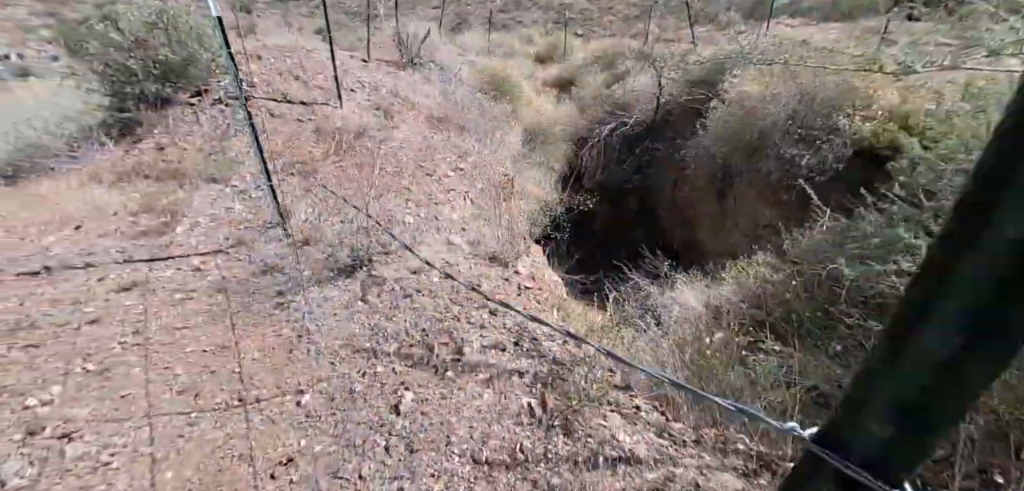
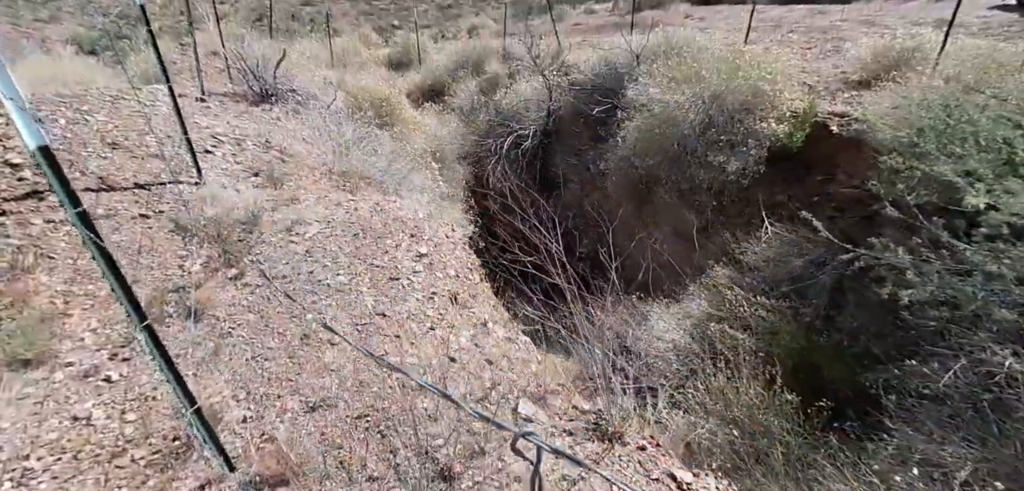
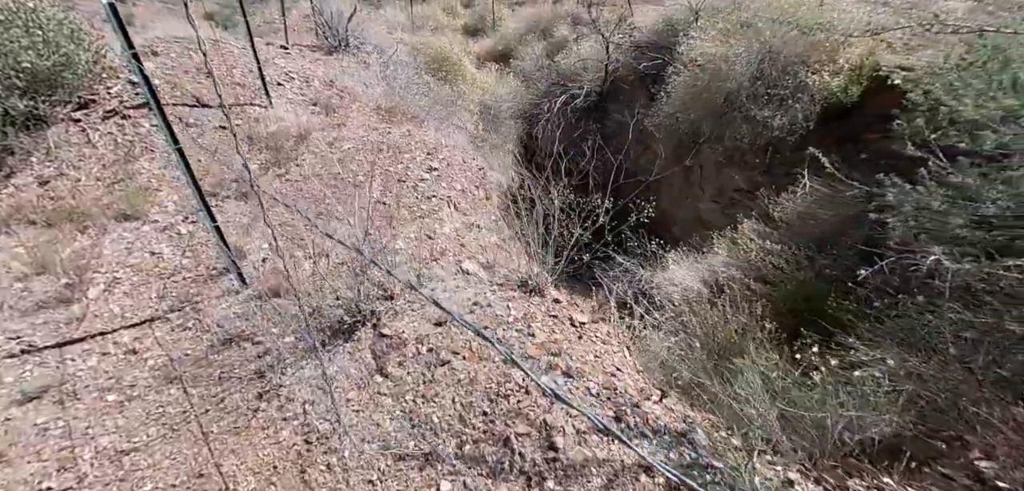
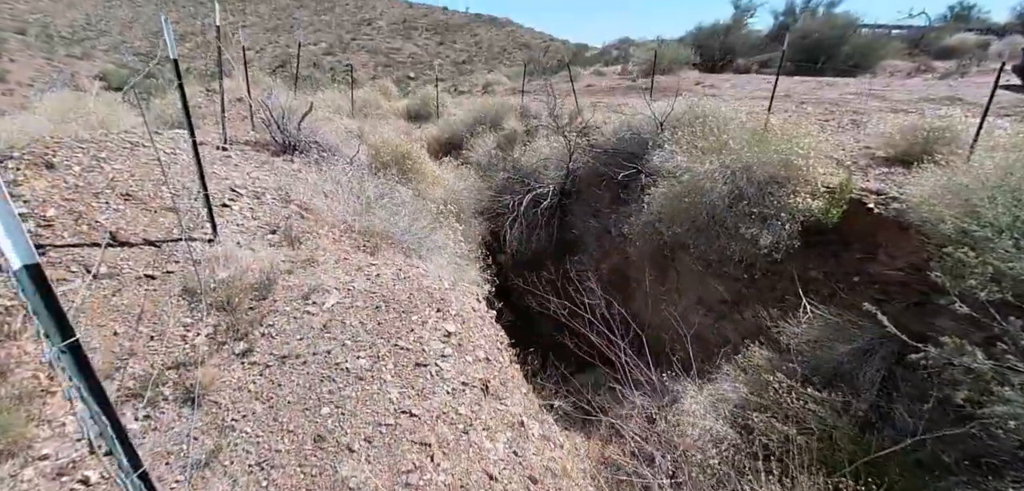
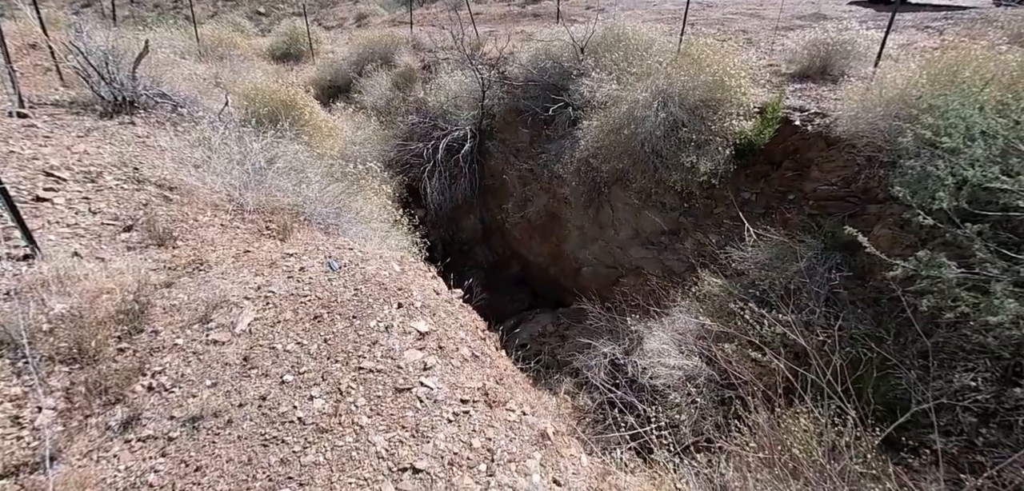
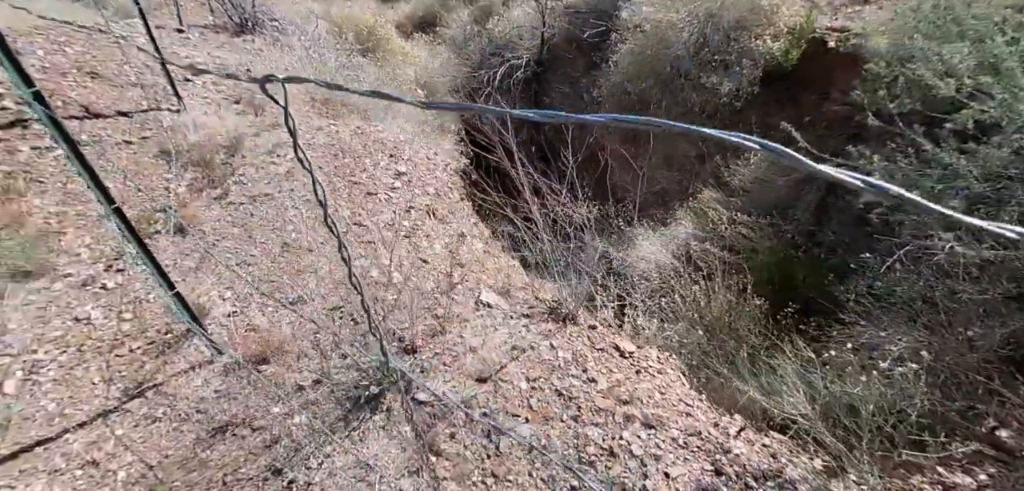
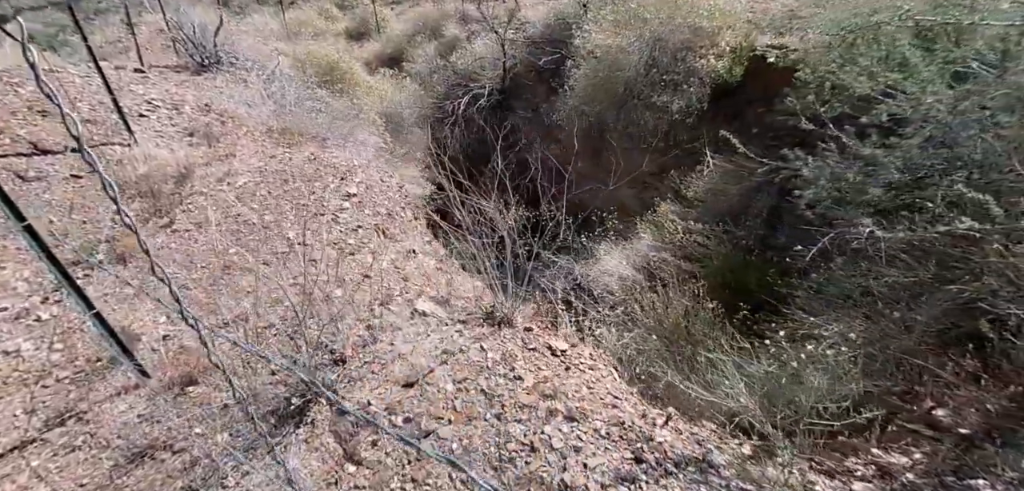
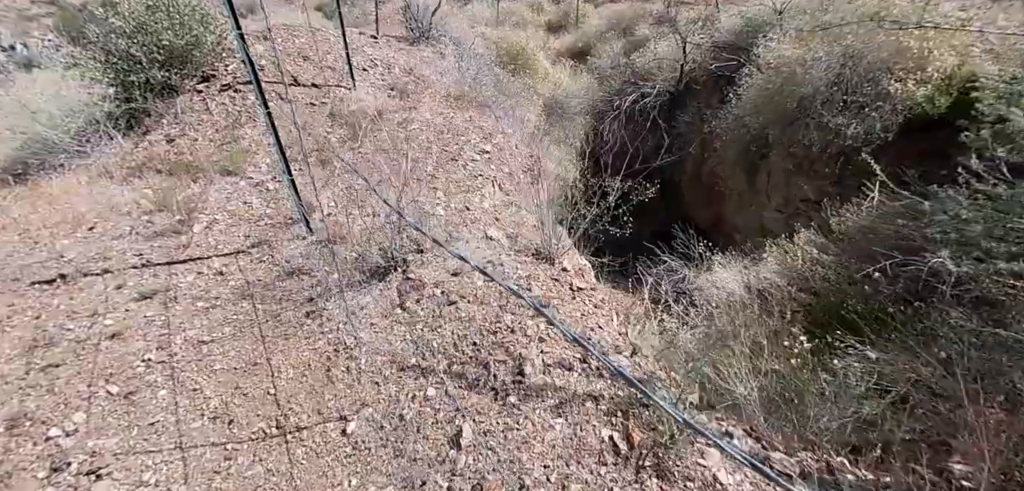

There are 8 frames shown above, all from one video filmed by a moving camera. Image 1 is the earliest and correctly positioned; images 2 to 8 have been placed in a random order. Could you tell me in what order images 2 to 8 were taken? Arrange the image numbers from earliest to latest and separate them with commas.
8, 3, 7, 6, 2, 4, 5
